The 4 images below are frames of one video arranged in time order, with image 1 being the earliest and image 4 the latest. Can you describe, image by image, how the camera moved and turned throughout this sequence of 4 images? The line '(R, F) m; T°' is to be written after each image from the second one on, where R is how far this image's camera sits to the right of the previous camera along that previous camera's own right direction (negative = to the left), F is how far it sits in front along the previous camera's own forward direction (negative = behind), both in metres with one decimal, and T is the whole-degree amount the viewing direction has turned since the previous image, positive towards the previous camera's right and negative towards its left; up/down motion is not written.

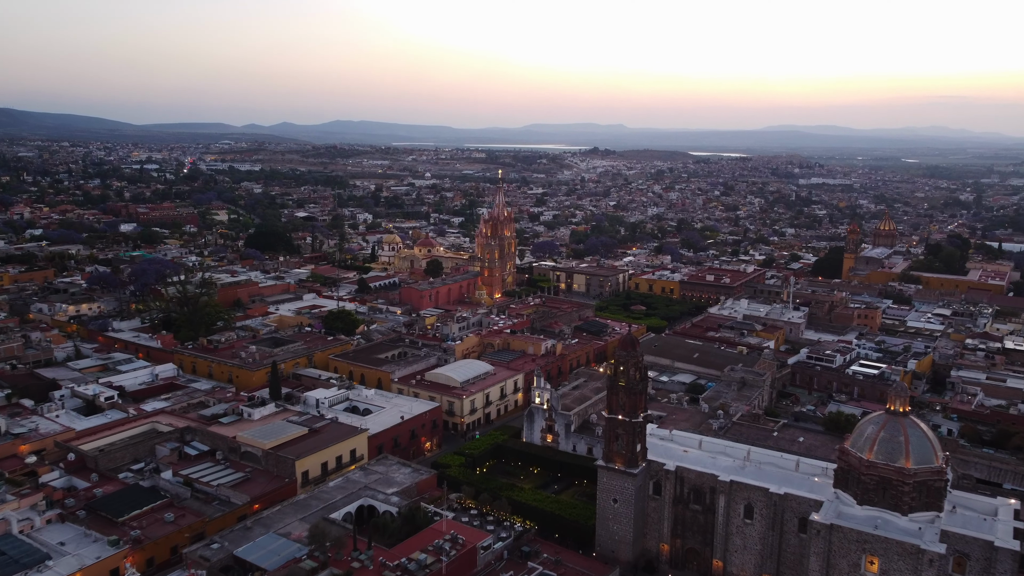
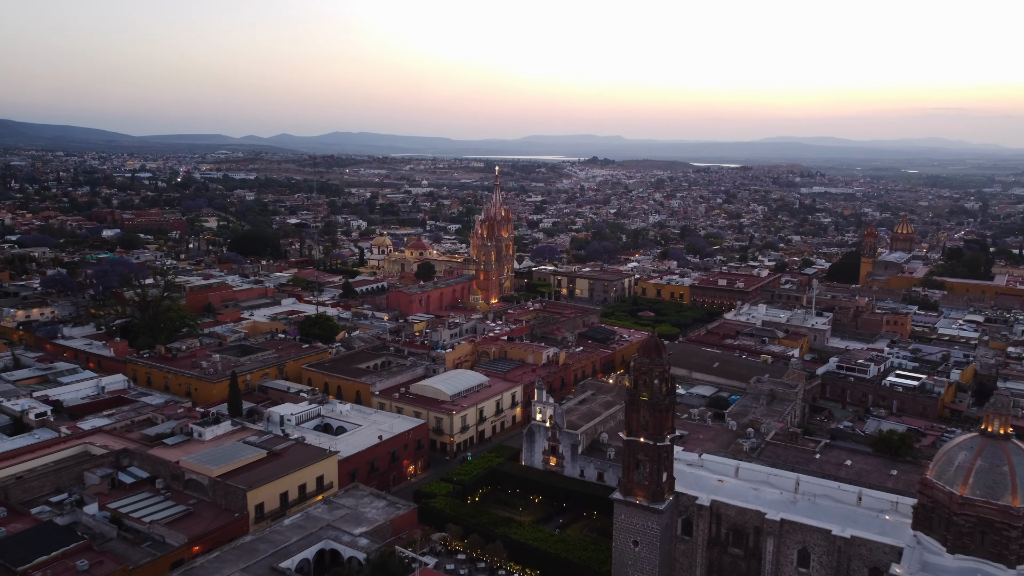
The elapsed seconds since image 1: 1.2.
(+0.1, +4.4) m; 0°
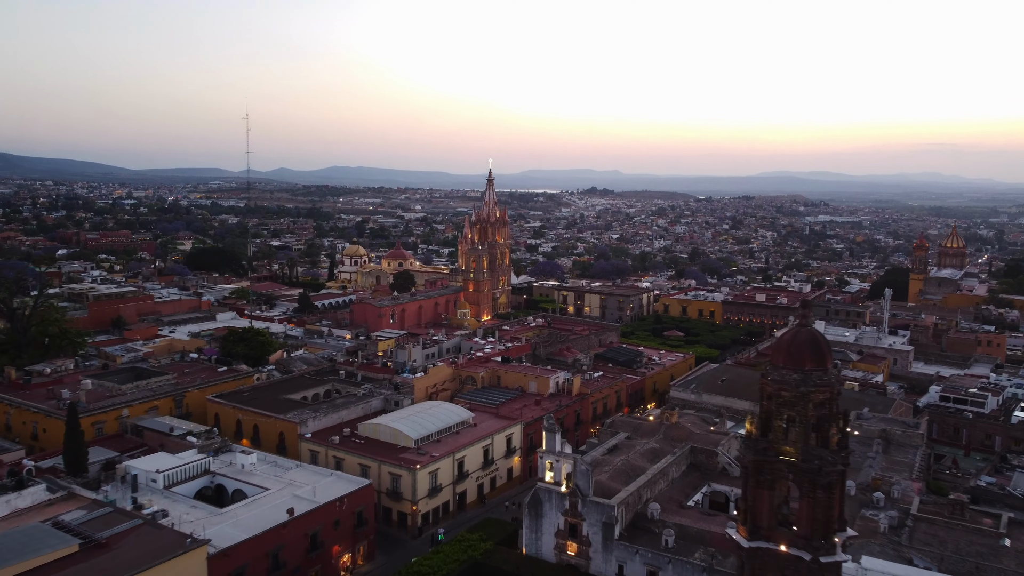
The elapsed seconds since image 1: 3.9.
(+0.1, +9.9) m; 0°
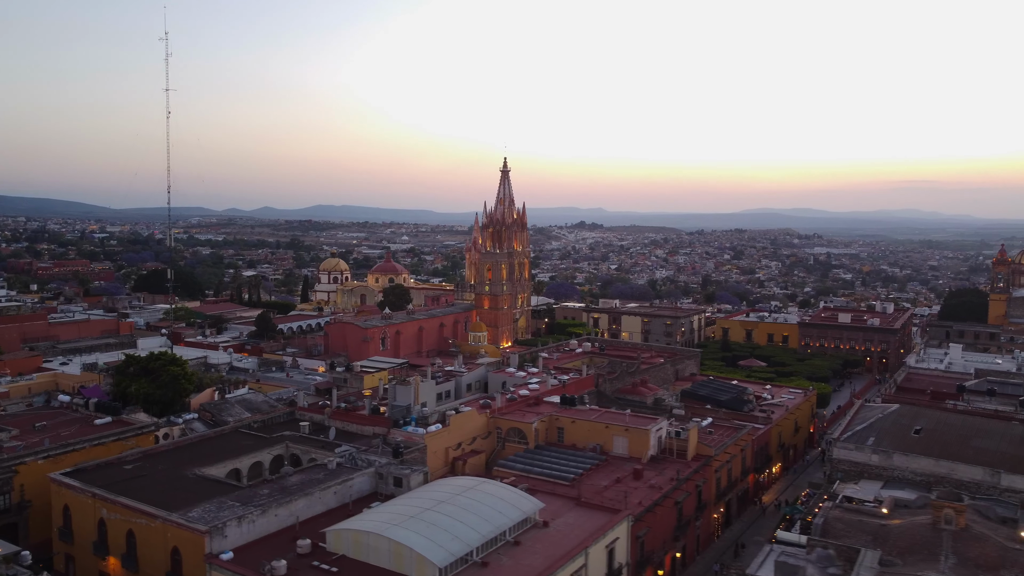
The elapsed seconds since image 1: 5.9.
(-1.8, +10.3) m; +1°
